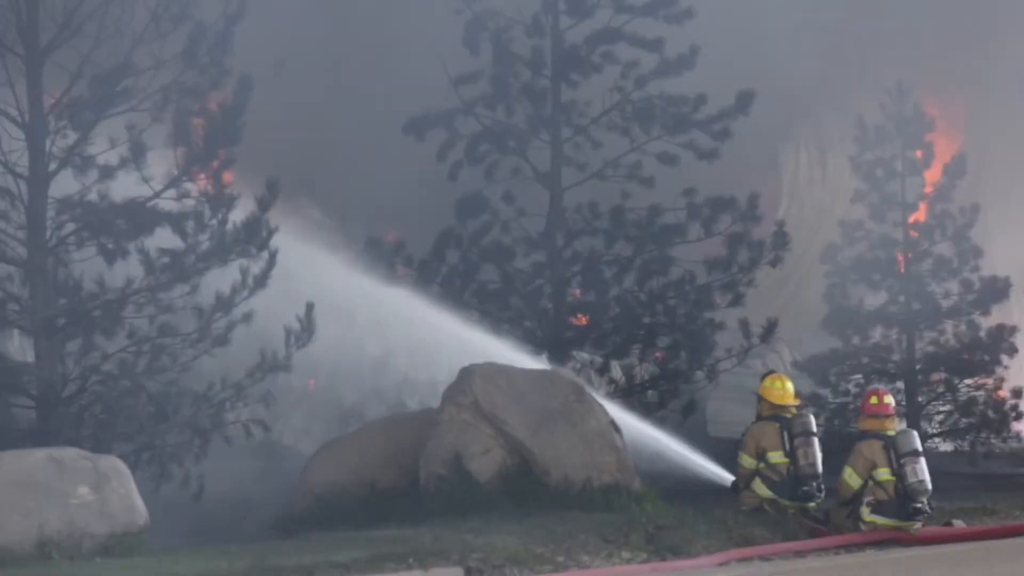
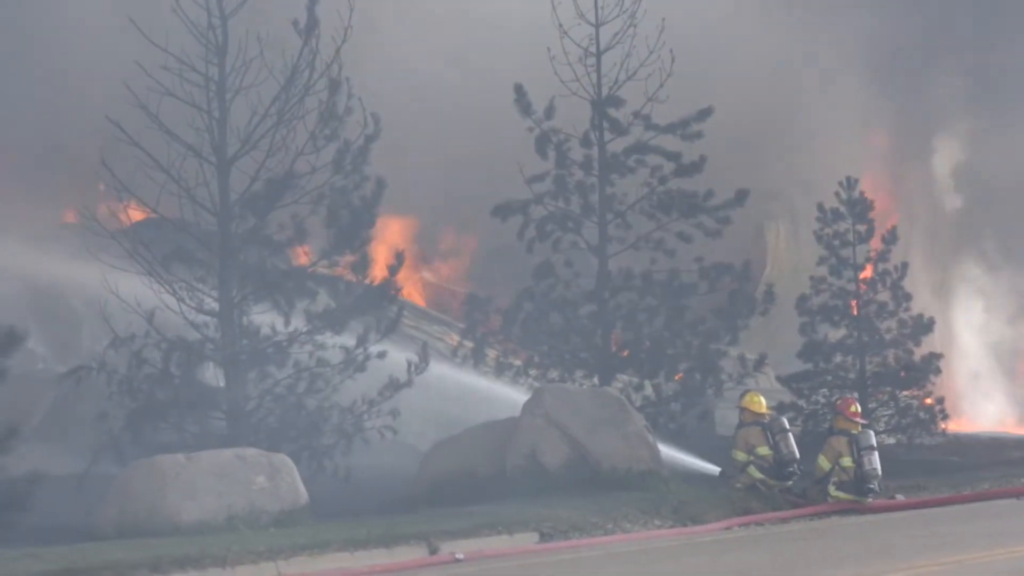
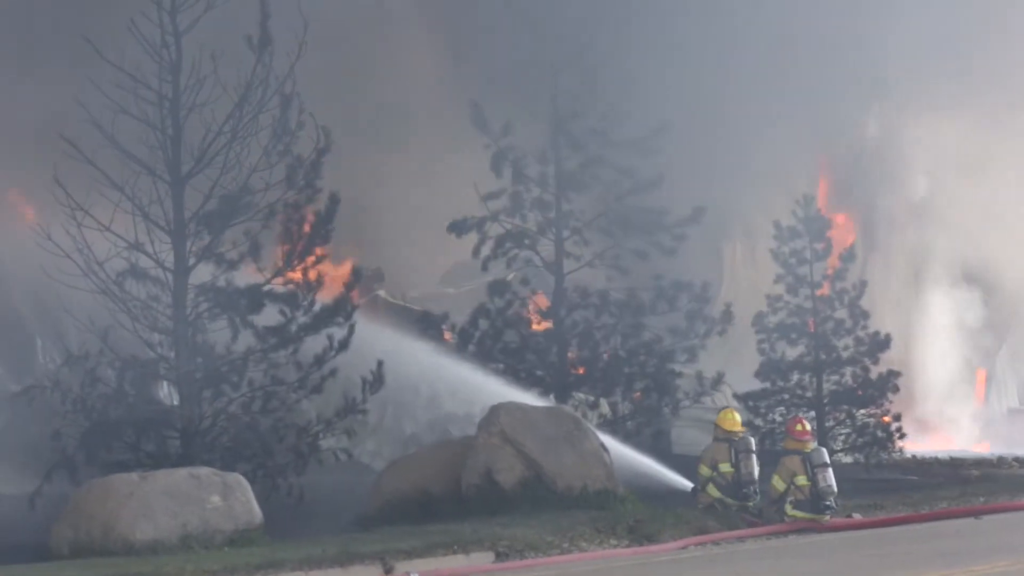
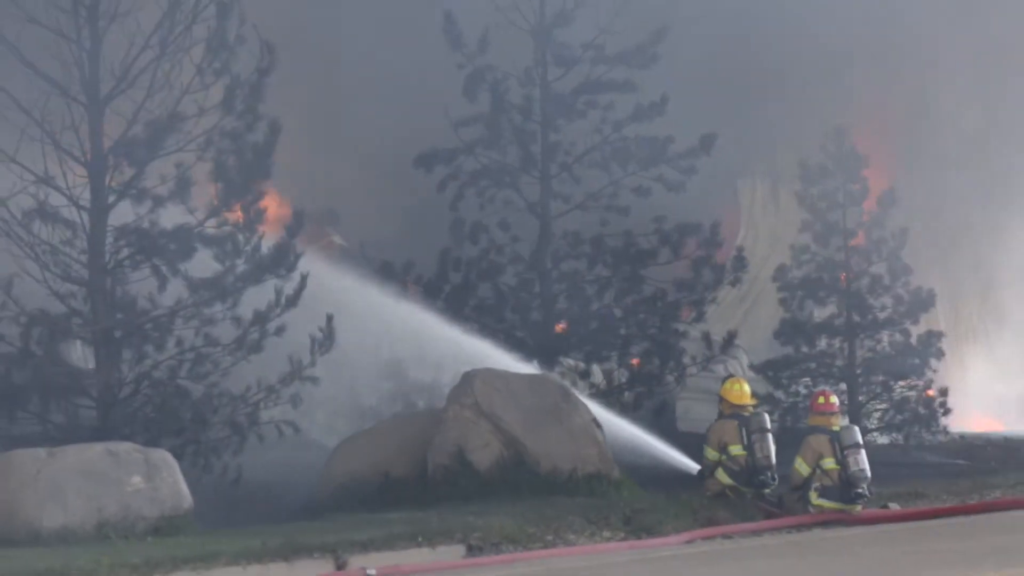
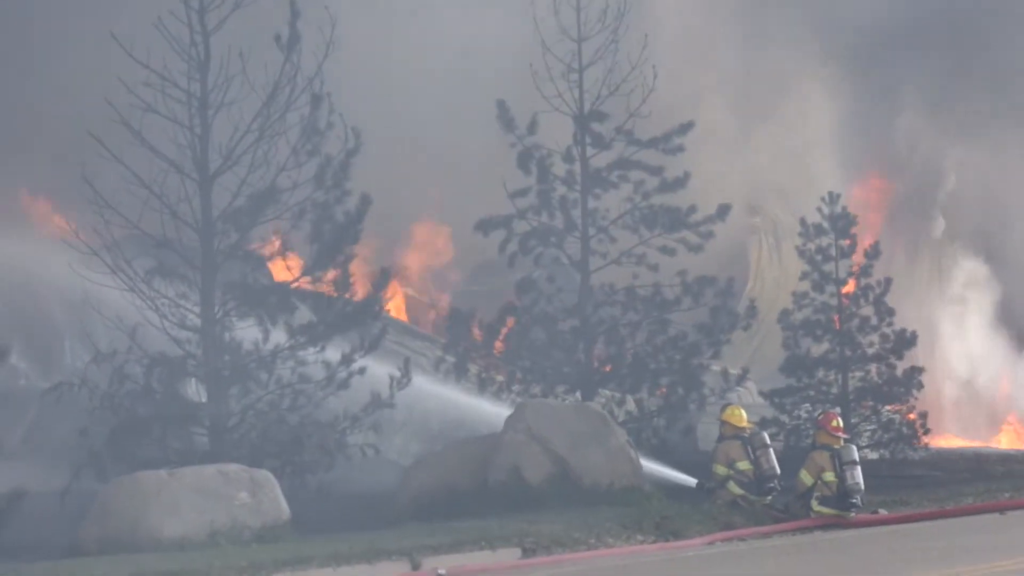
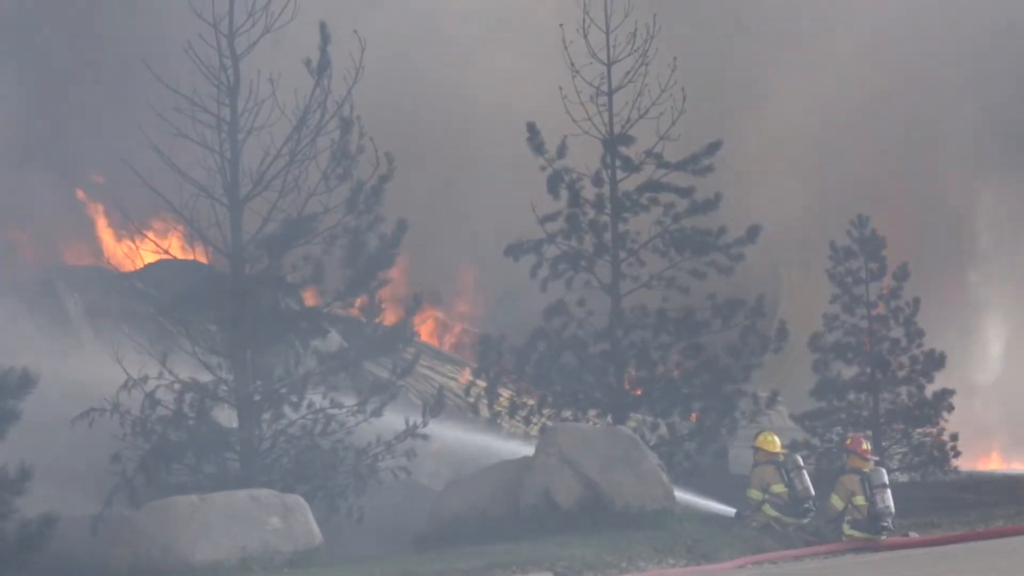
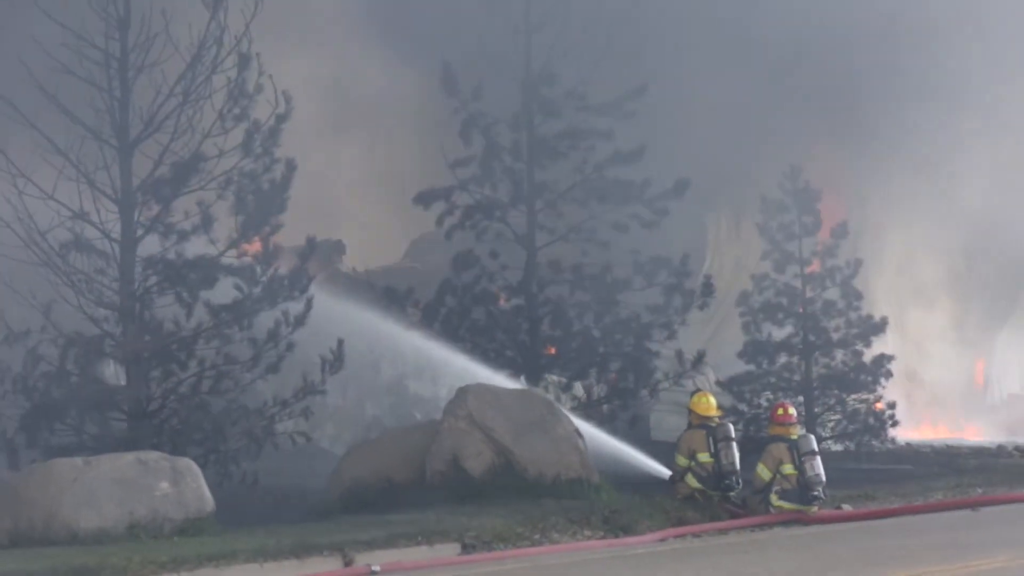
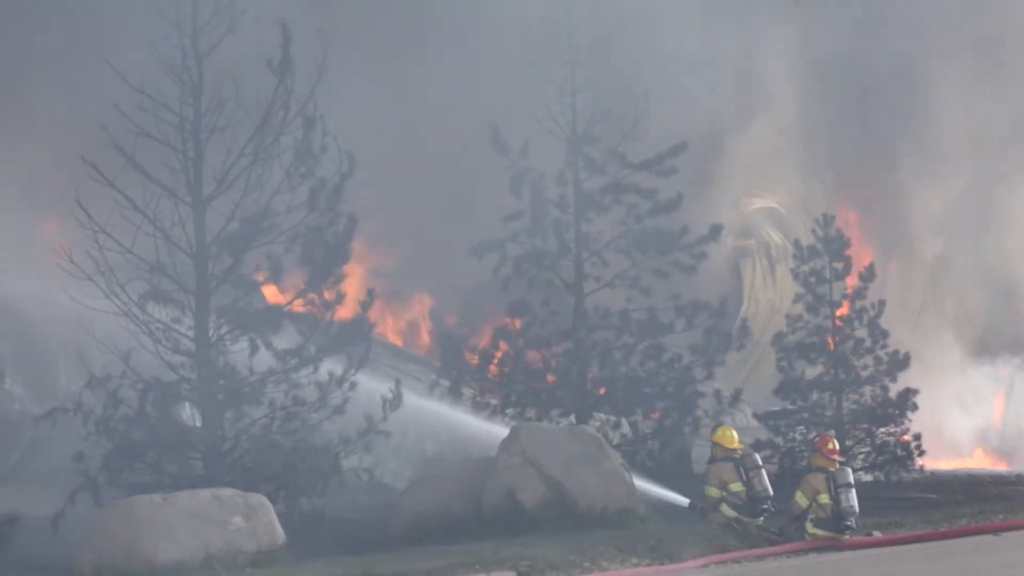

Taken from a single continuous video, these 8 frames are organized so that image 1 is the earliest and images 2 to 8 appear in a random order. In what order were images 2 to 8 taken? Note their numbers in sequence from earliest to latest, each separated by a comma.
4, 7, 3, 8, 5, 2, 6
